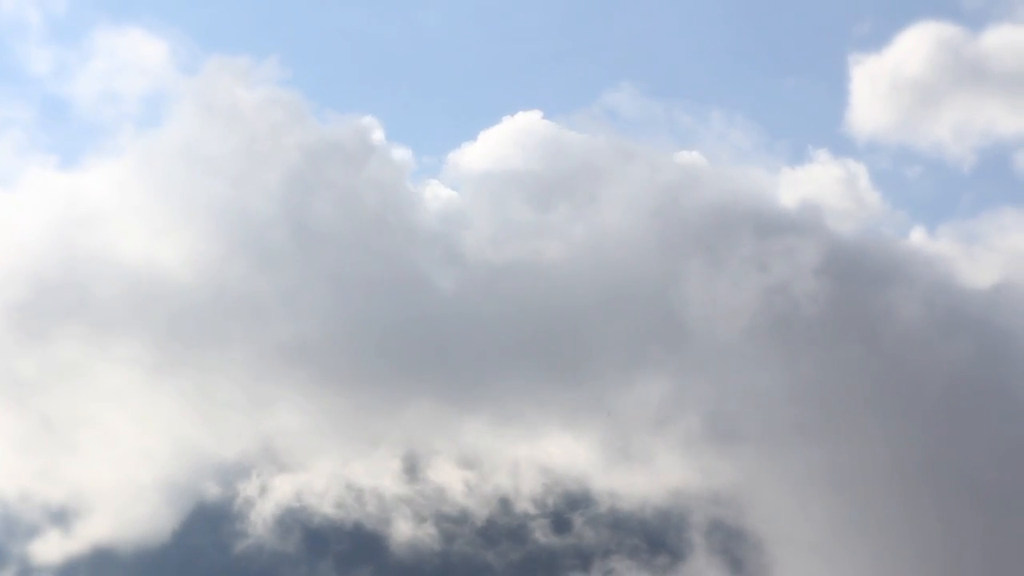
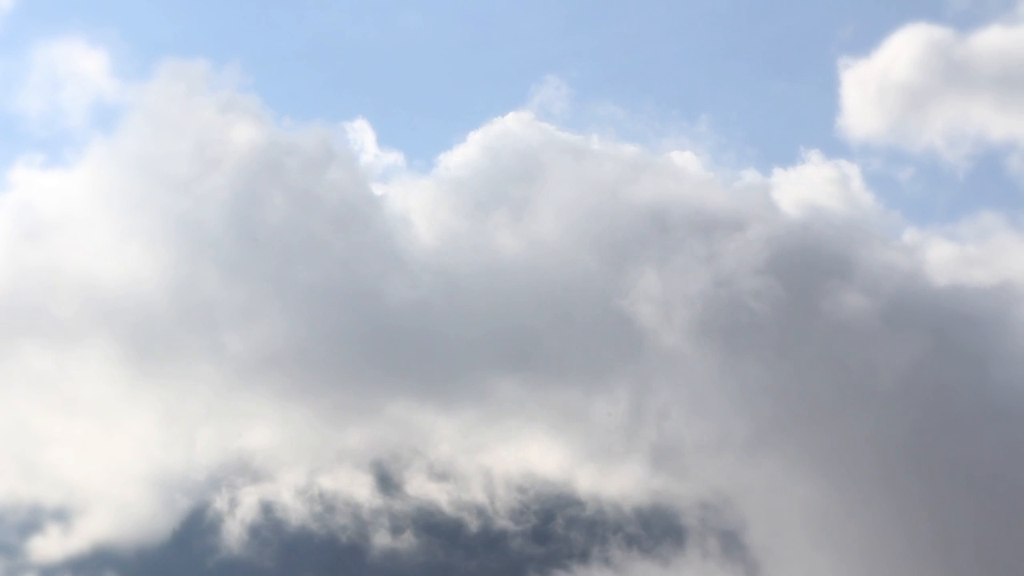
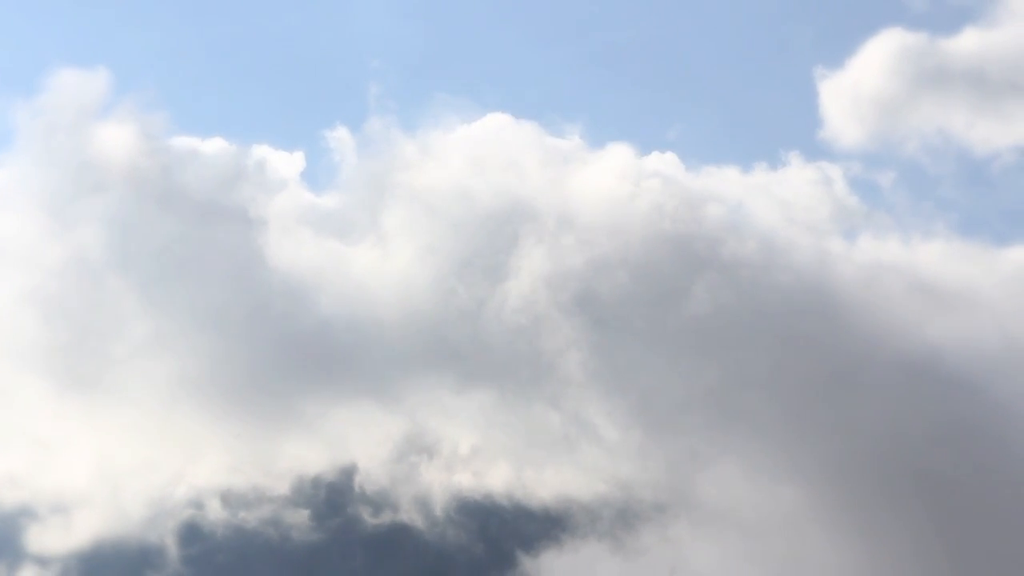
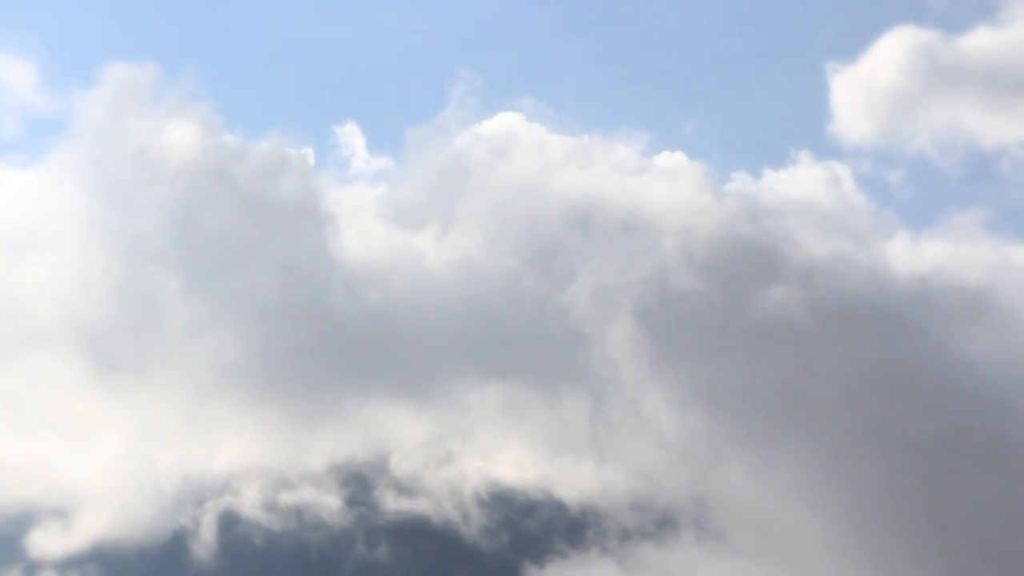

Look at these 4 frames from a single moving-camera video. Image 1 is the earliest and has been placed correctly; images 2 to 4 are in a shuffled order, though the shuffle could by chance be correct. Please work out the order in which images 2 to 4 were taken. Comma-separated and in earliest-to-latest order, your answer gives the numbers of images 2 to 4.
2, 4, 3
